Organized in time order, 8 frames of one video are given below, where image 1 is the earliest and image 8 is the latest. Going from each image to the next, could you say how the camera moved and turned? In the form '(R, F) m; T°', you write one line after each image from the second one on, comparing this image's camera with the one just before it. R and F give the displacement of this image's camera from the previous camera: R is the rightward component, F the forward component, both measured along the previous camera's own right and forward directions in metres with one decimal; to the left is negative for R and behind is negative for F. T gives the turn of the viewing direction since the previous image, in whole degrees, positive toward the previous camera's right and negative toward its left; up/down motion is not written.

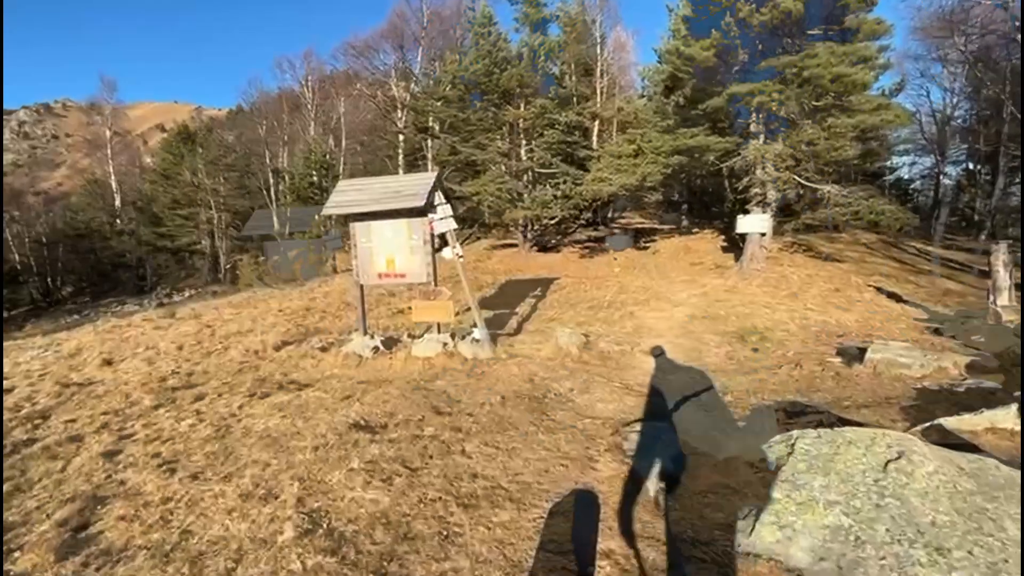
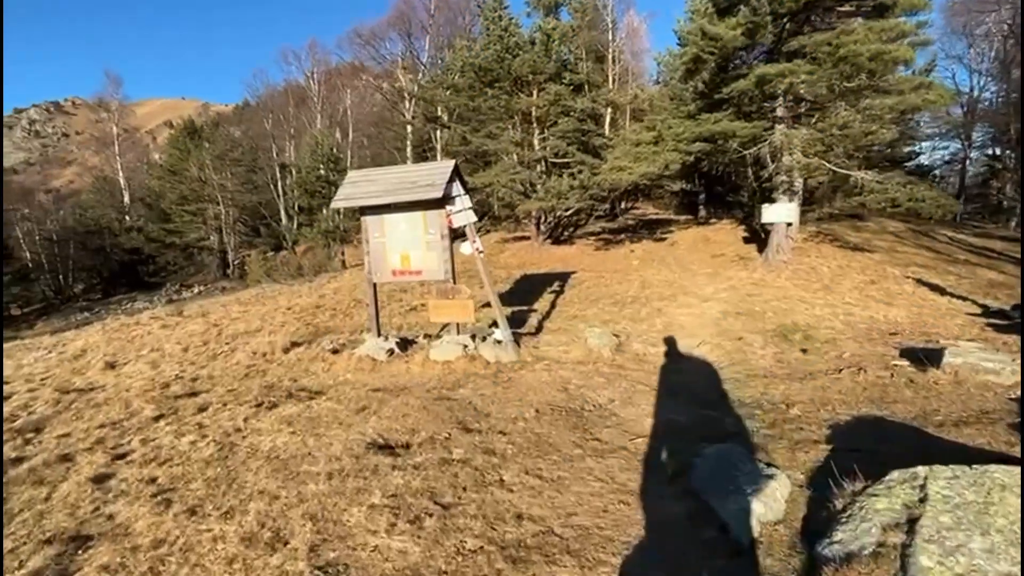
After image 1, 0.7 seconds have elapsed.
(-0.3, +0.6) m; -1°
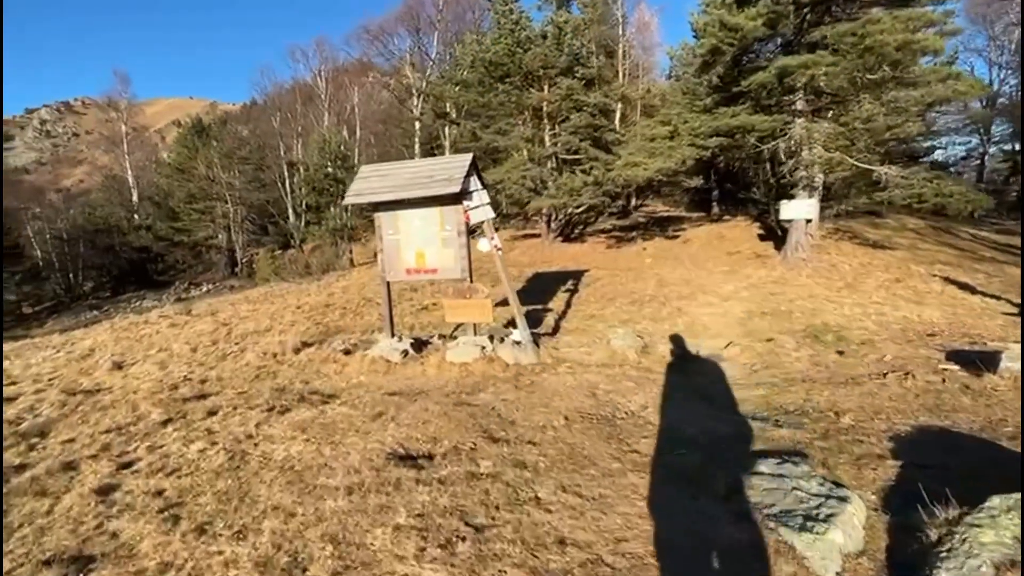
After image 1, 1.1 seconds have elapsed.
(-0.2, +0.3) m; -1°
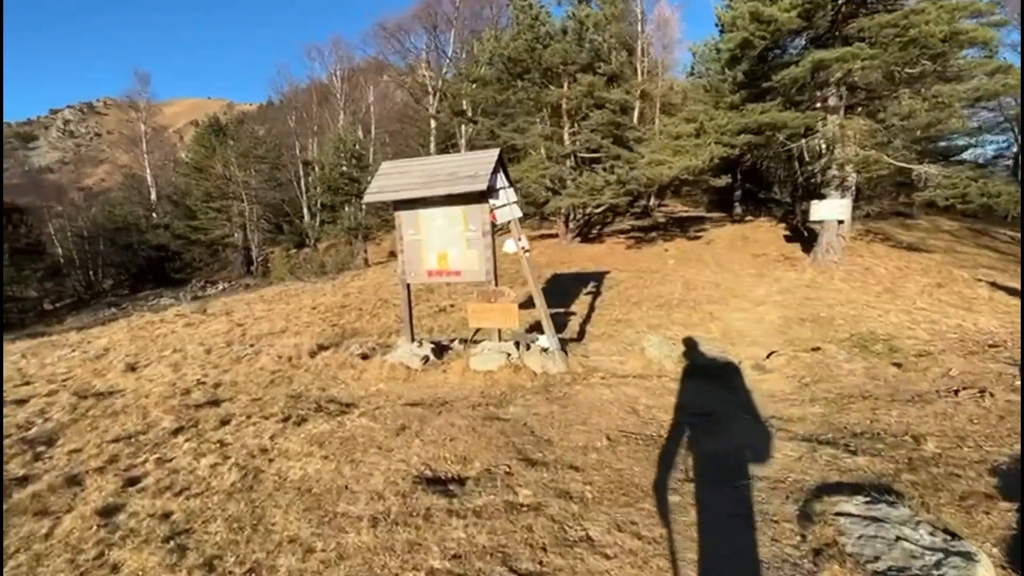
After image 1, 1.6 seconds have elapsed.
(-0.2, +0.4) m; -1°
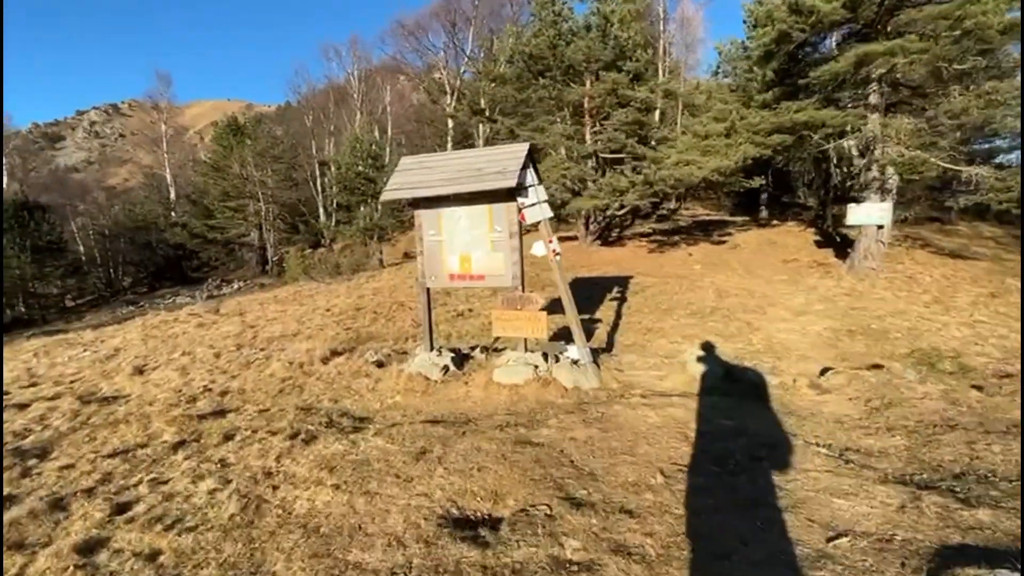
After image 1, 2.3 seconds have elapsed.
(-0.2, +0.5) m; -2°
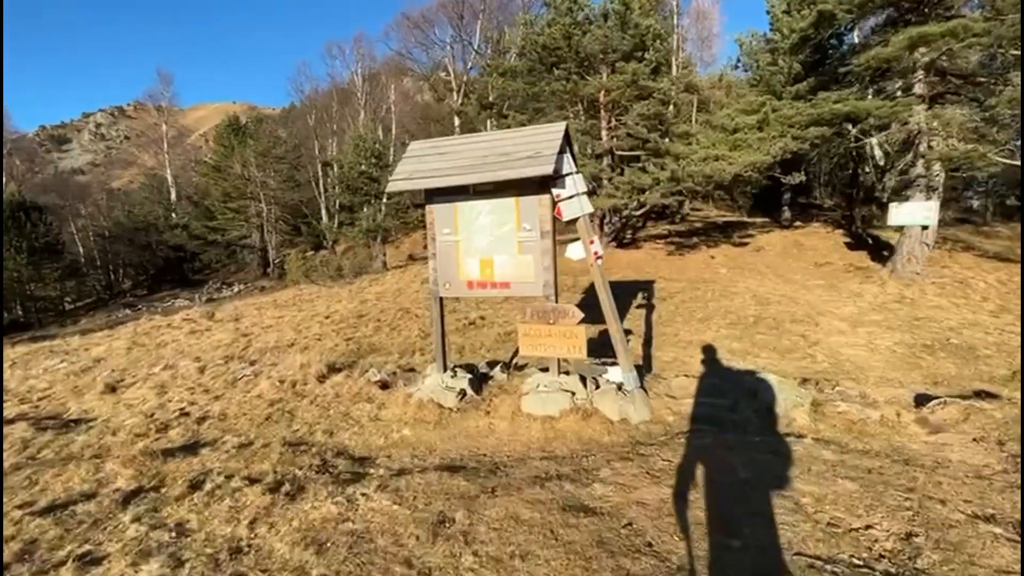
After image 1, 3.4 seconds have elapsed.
(-0.3, +1.0) m; 0°
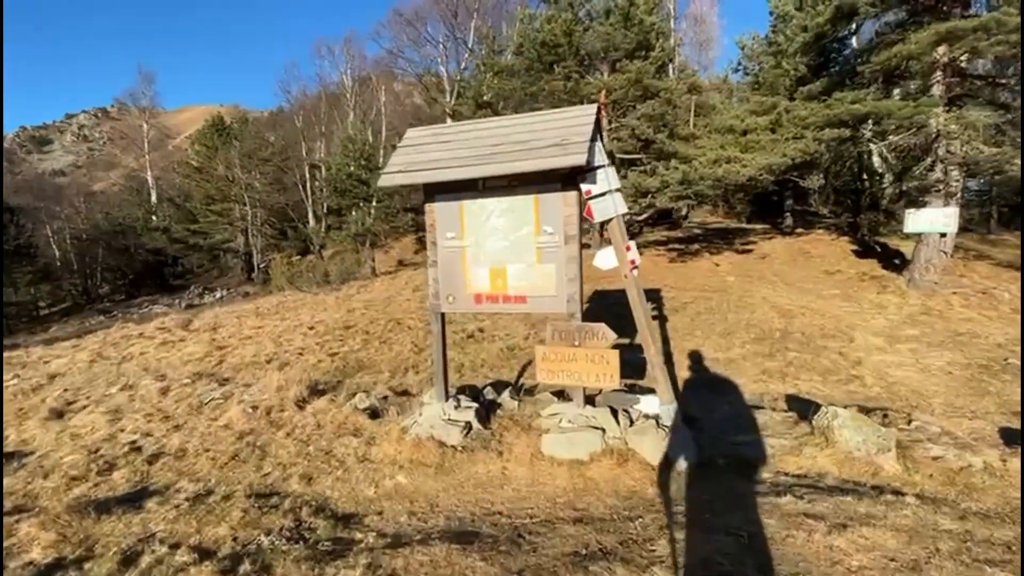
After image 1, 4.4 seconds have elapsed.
(-0.3, +0.8) m; +1°
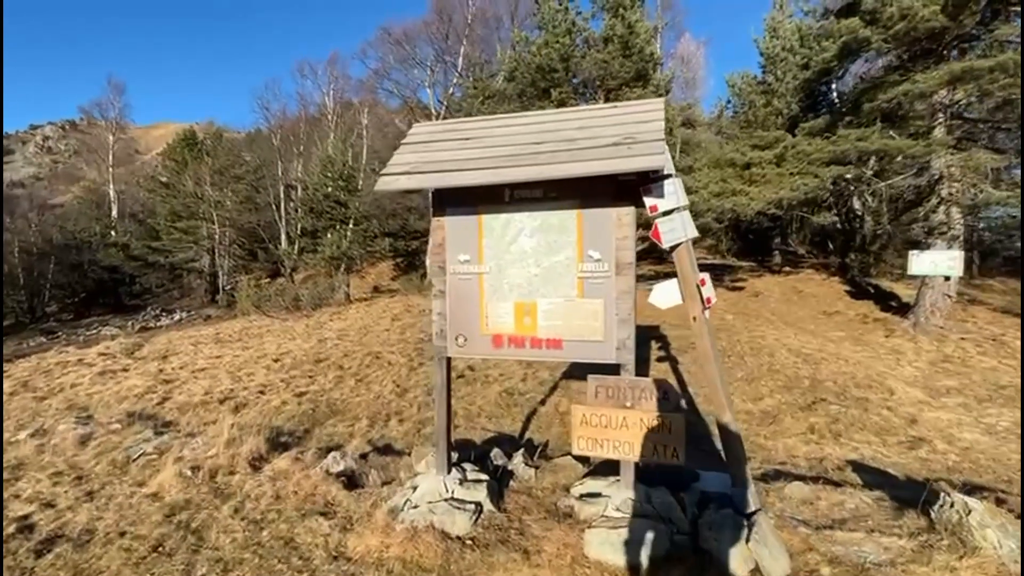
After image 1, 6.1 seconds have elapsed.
(-0.4, +1.0) m; +3°
